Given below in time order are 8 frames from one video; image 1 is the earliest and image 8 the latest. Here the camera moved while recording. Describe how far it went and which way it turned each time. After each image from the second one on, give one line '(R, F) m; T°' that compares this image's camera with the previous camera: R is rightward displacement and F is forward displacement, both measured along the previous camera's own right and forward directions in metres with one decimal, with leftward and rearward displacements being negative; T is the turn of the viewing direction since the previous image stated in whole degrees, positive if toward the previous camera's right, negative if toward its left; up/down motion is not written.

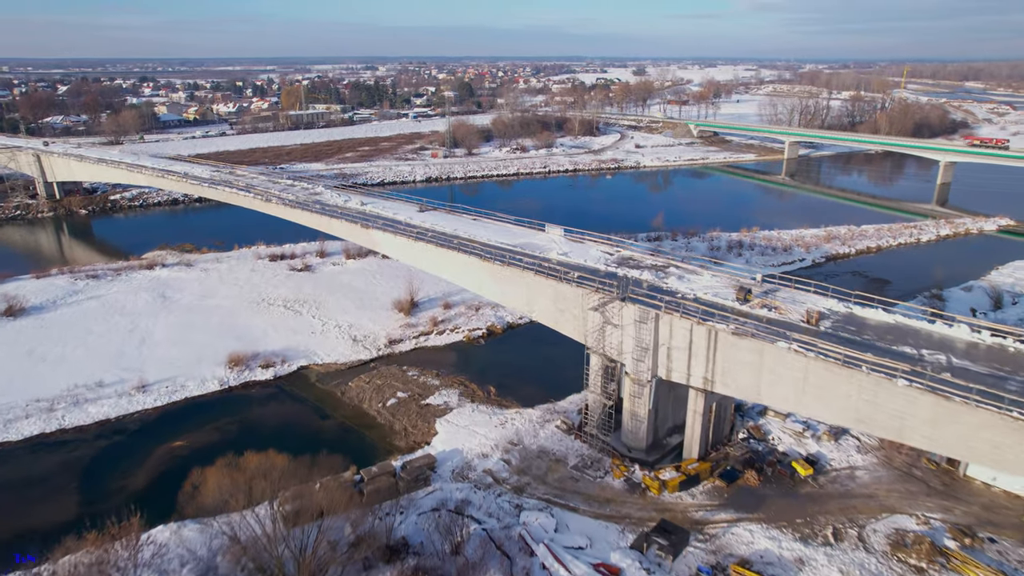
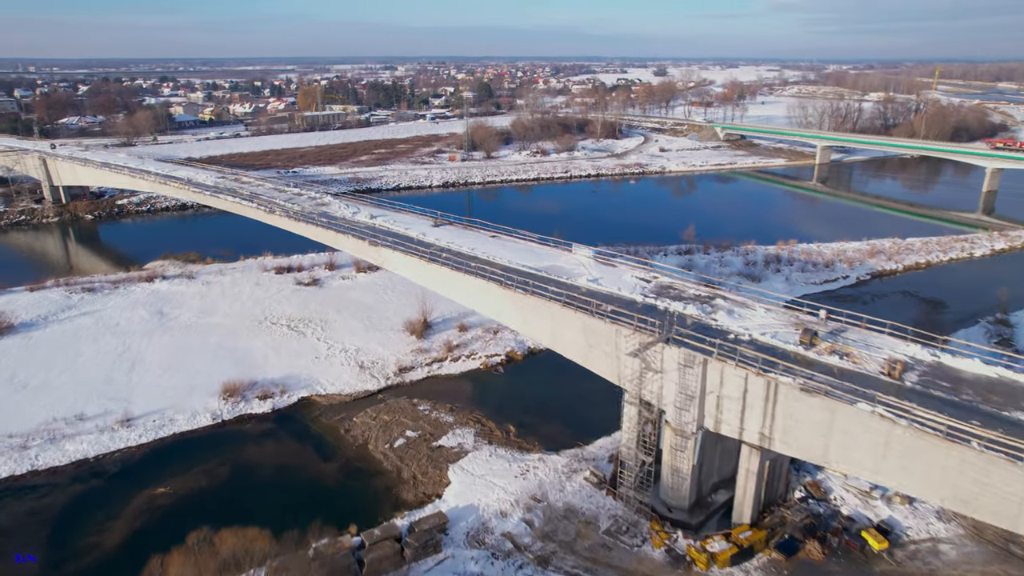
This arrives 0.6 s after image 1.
(-0.1, +0.9) m; -1°
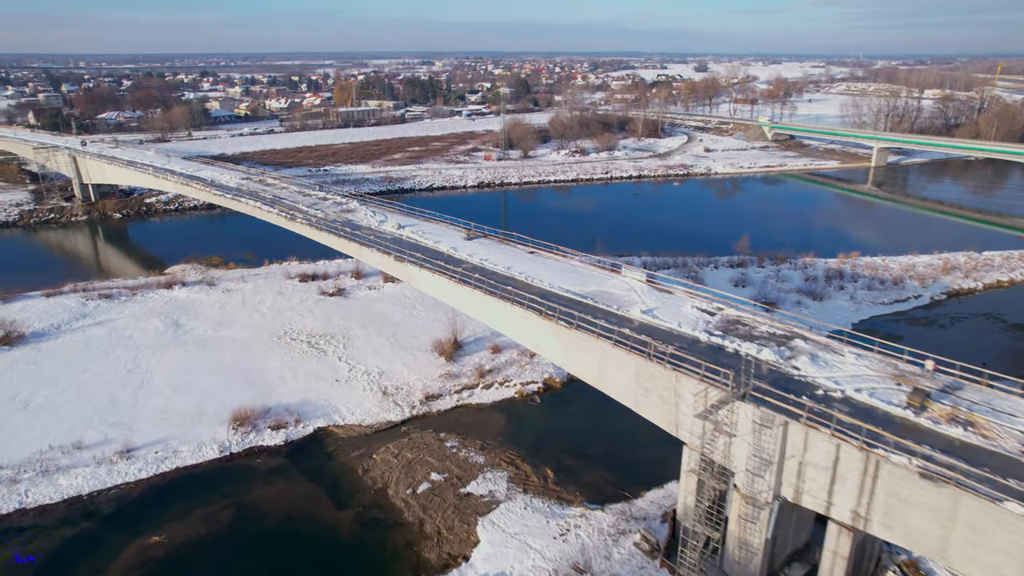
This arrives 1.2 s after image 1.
(-0.1, +0.9) m; -3°
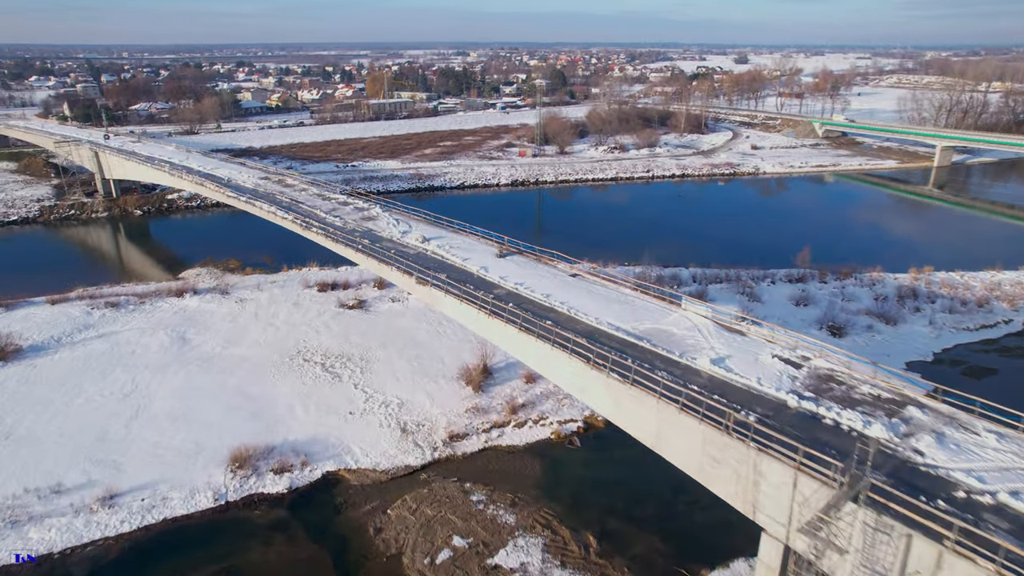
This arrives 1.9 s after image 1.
(-0.1, +1.1) m; -3°
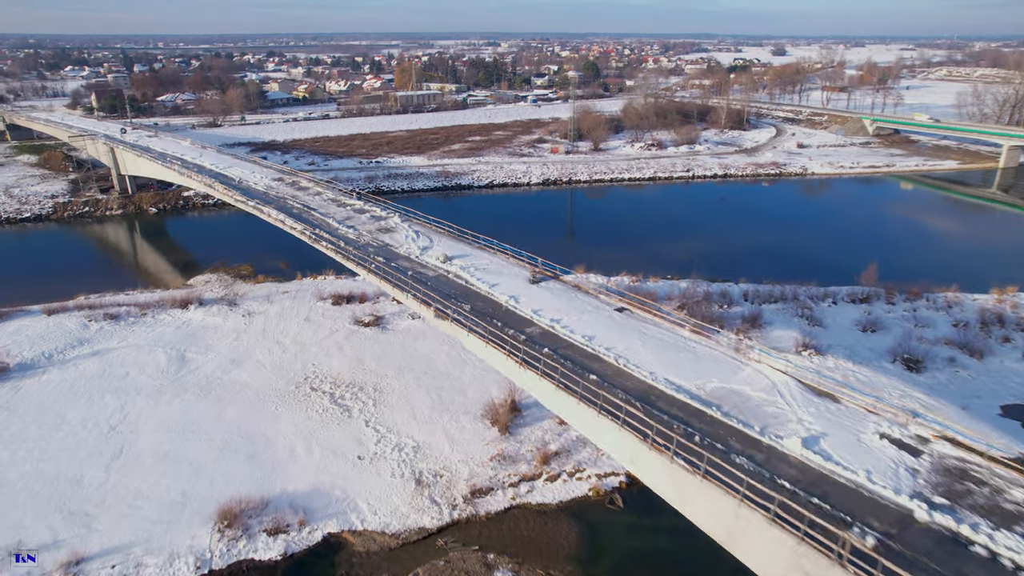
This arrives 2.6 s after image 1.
(-0.1, +1.0) m; -2°
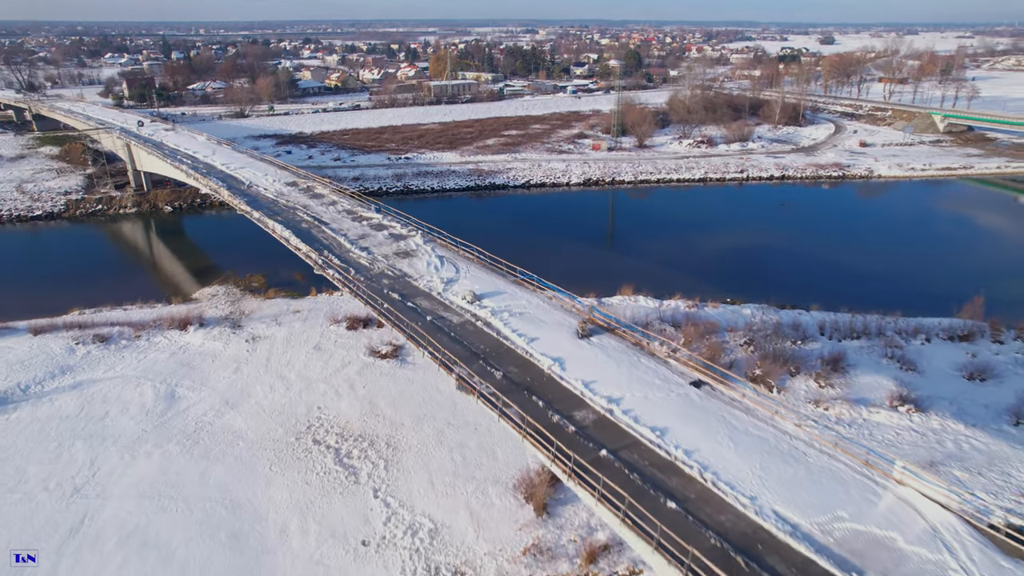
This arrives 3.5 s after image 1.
(-0.1, +1.3) m; -3°
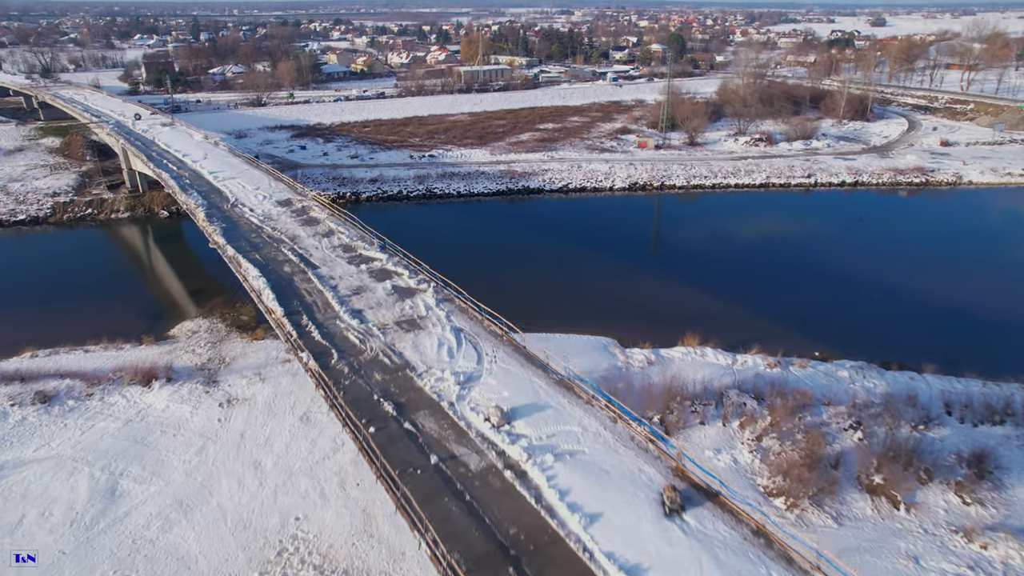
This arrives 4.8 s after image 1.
(-0.1, +1.9) m; -2°
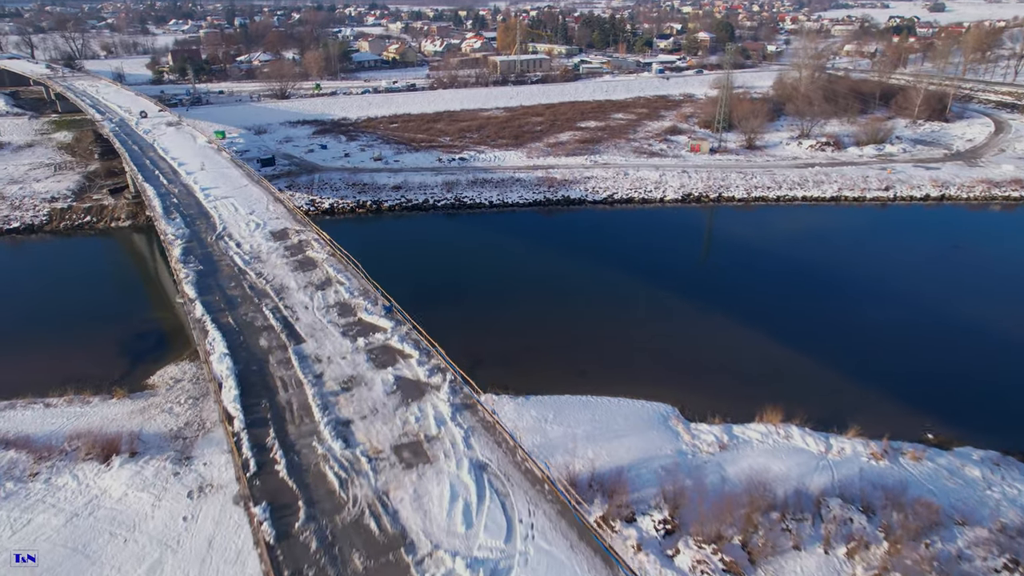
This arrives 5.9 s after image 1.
(-0.1, +1.6) m; -3°
